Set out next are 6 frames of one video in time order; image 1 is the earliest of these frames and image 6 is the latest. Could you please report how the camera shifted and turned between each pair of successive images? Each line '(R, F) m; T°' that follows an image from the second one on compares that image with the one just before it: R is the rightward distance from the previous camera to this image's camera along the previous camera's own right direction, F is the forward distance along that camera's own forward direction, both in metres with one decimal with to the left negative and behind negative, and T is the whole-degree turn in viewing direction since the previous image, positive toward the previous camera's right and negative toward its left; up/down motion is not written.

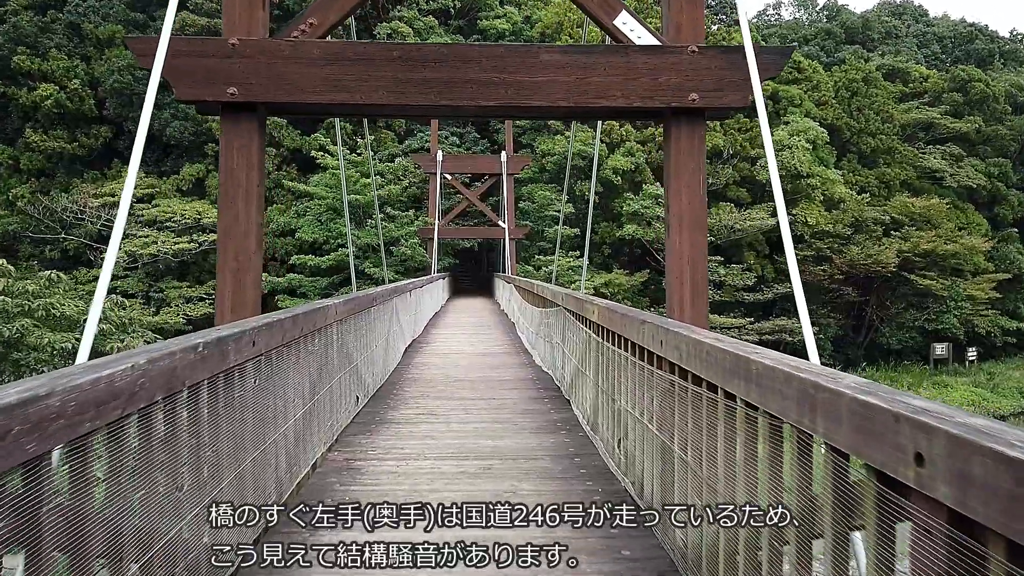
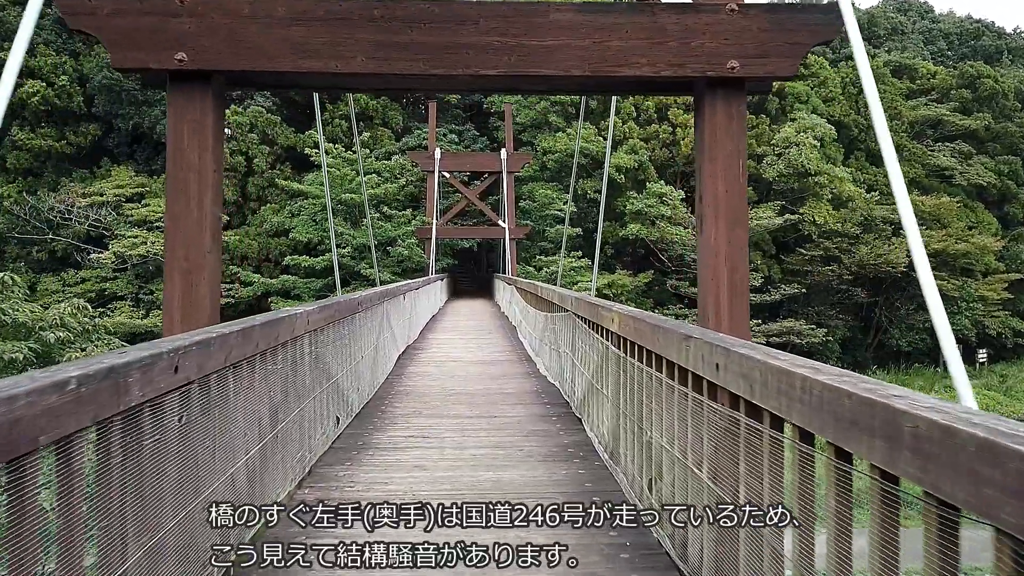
(0.0, +0.5) m; 0°
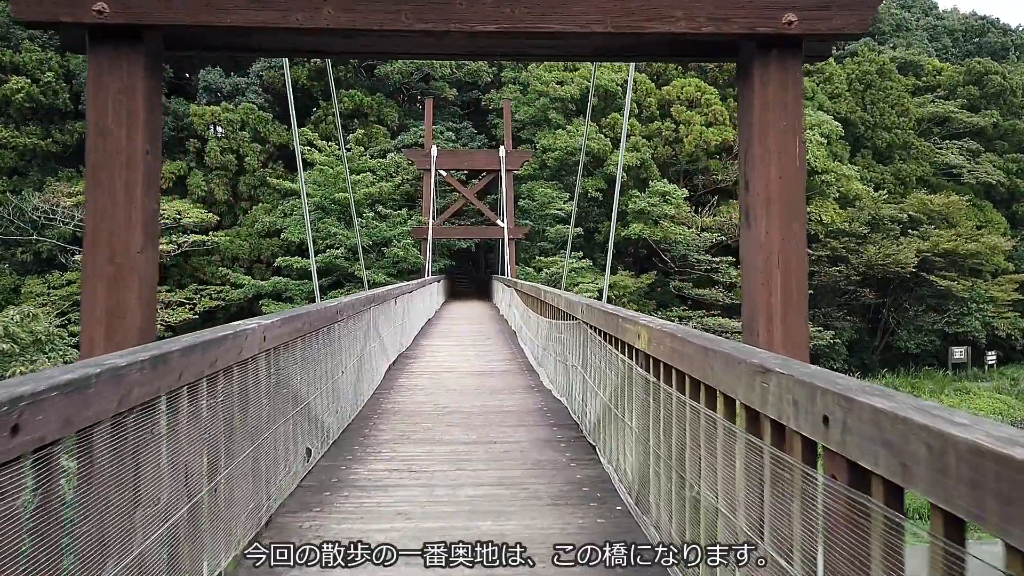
(0.0, +0.5) m; 0°
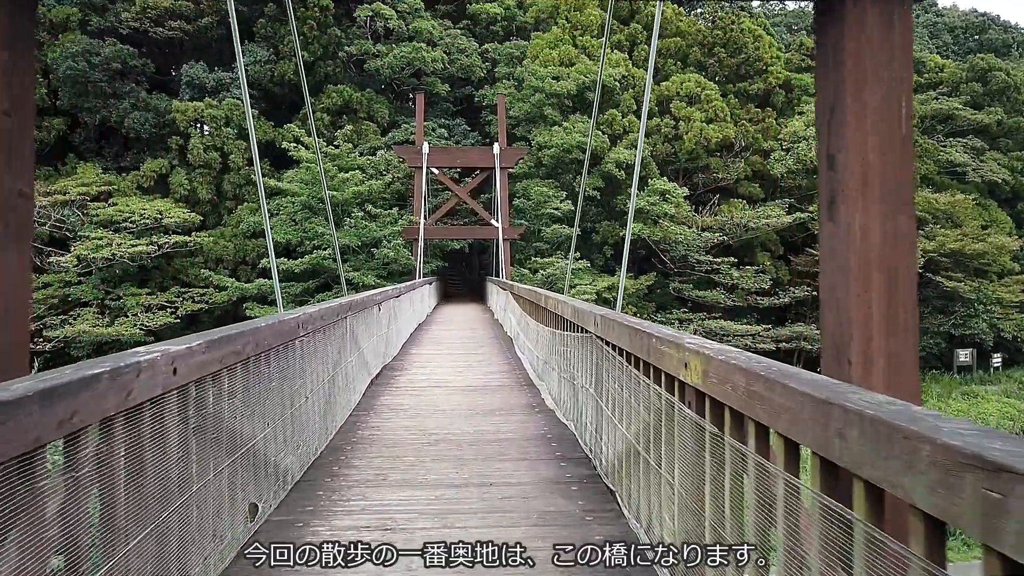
(0.0, +0.6) m; 0°
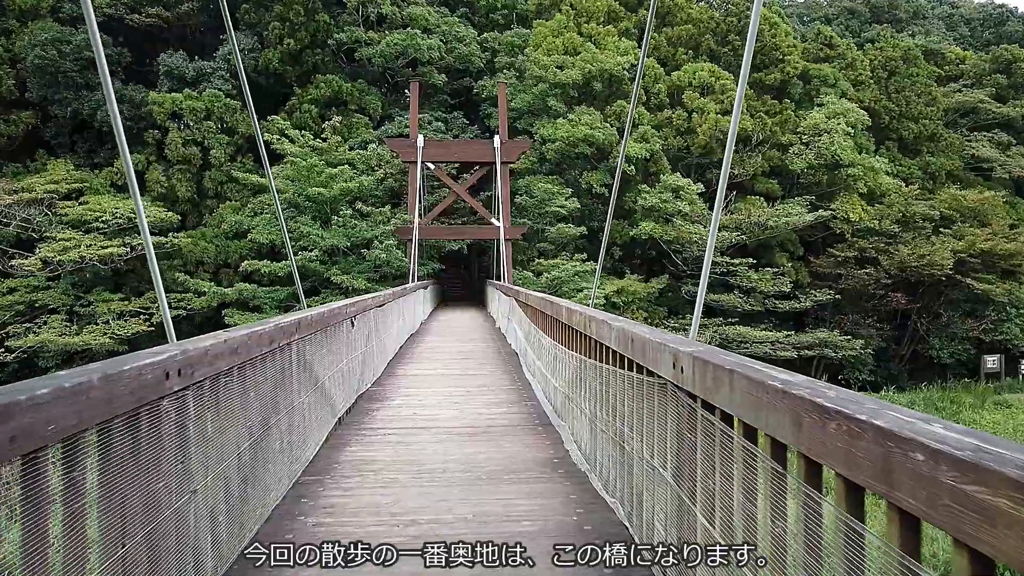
(-0.1, +1.1) m; 0°
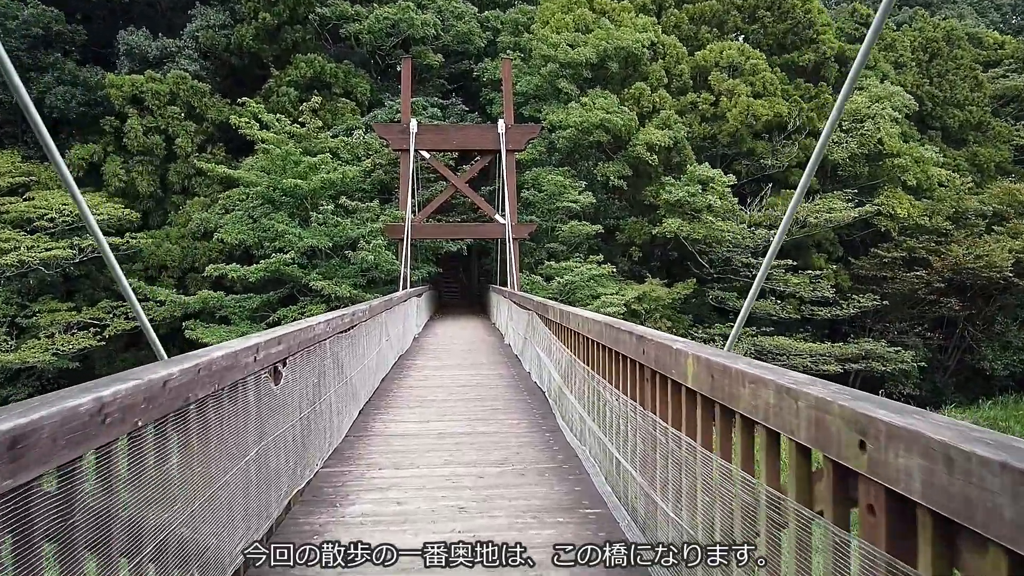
(-0.2, +1.8) m; 0°
